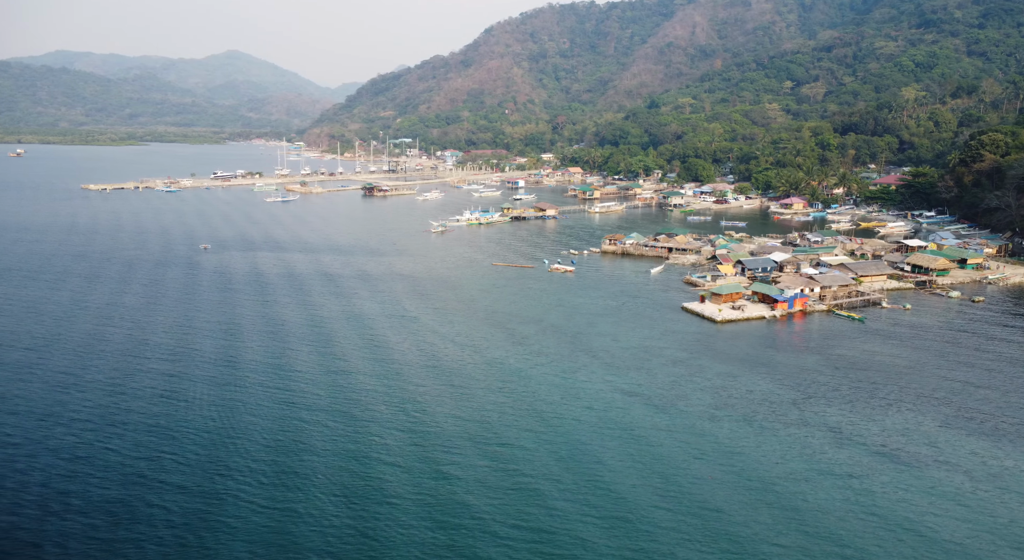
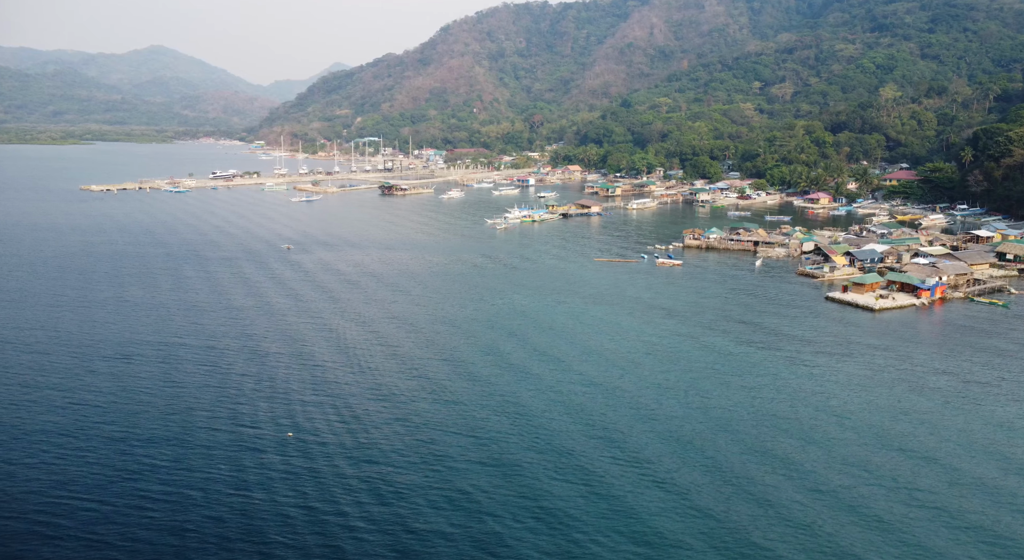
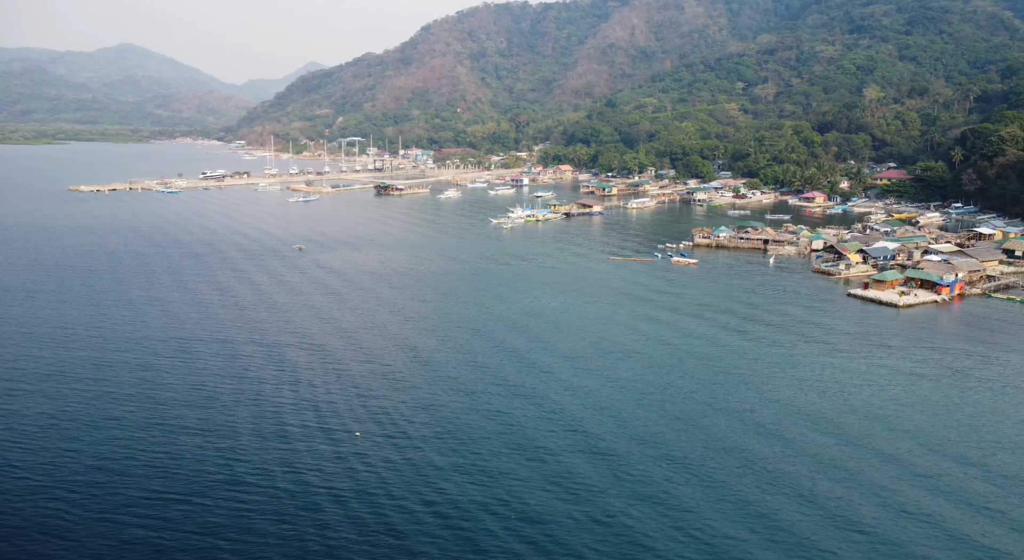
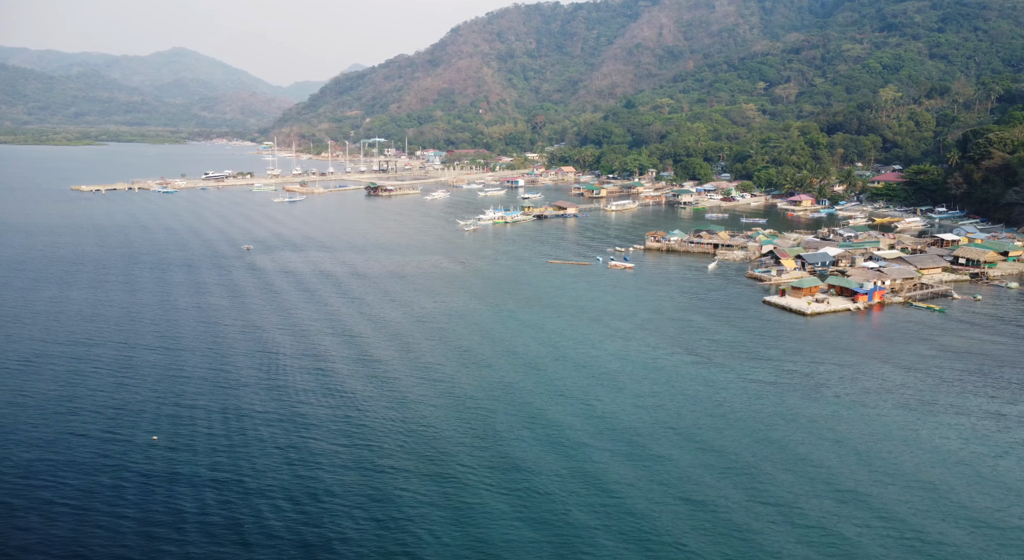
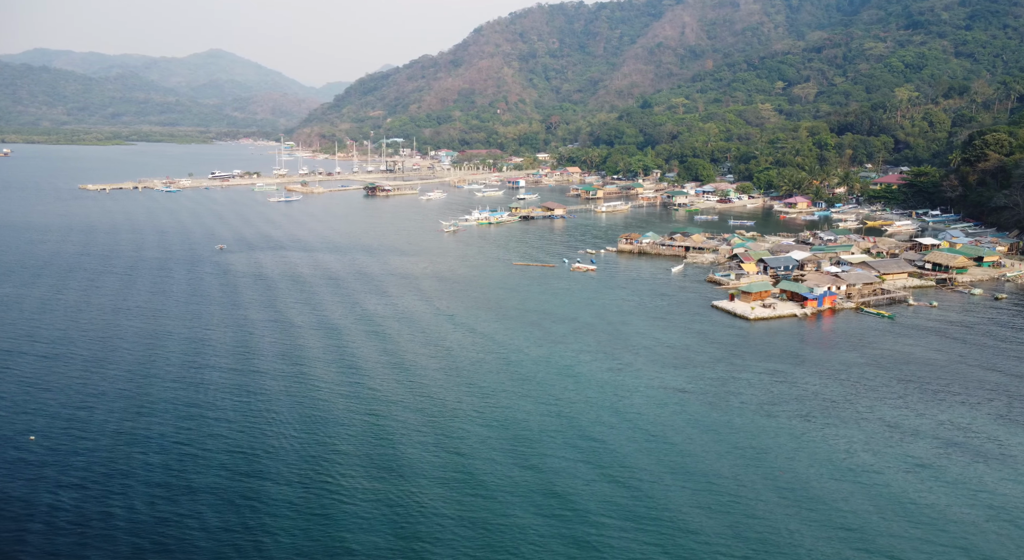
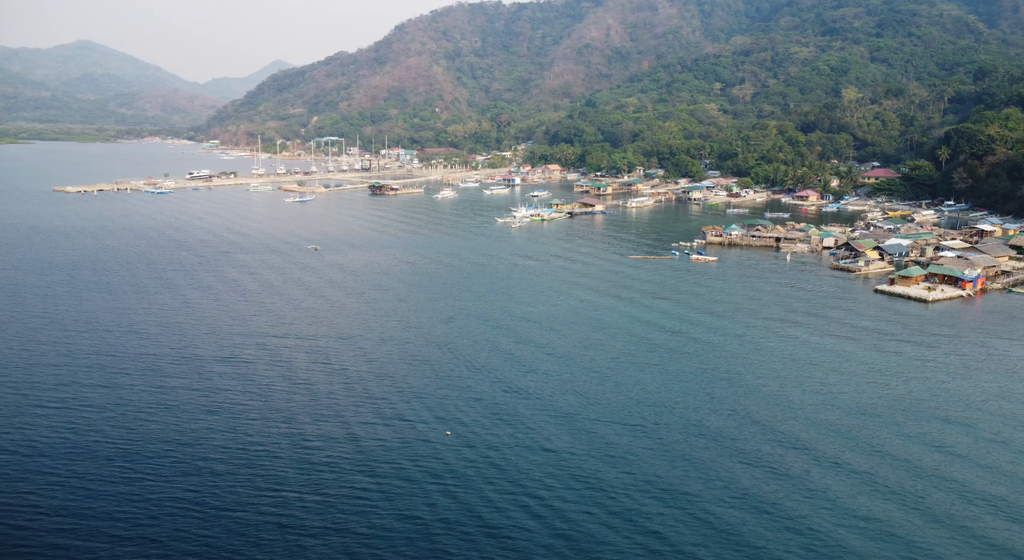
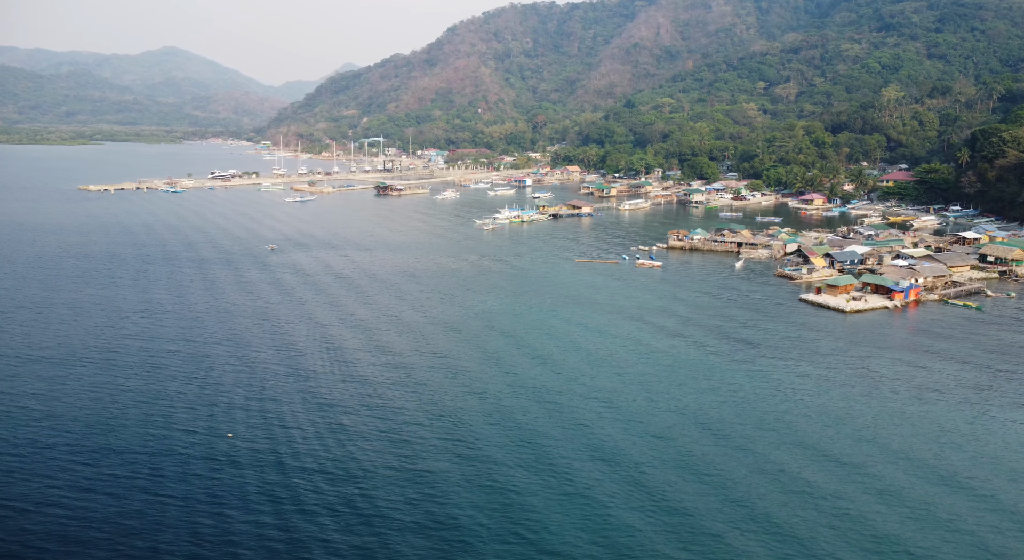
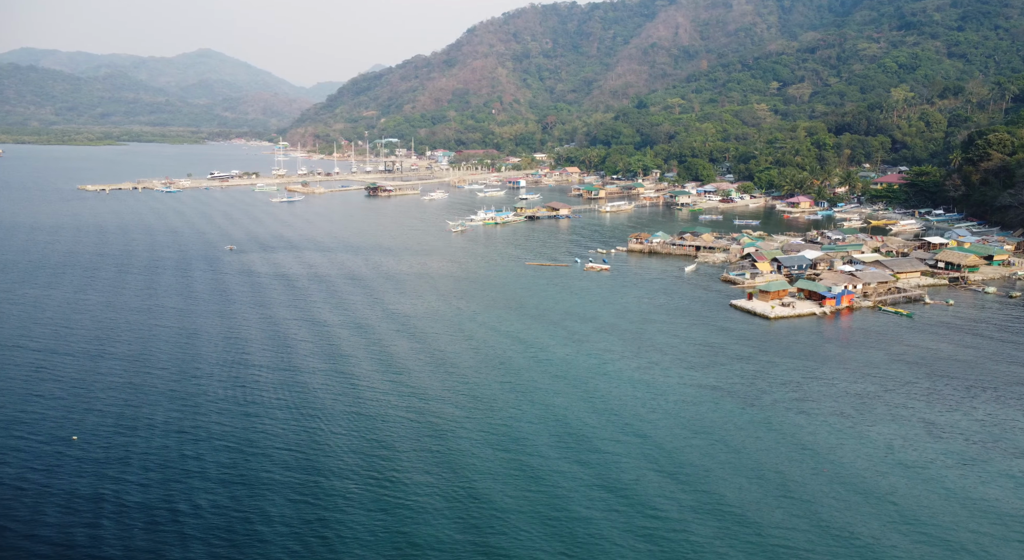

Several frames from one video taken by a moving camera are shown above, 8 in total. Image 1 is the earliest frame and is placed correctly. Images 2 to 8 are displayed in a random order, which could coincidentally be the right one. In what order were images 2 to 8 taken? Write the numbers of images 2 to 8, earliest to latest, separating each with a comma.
5, 8, 4, 7, 2, 3, 6
